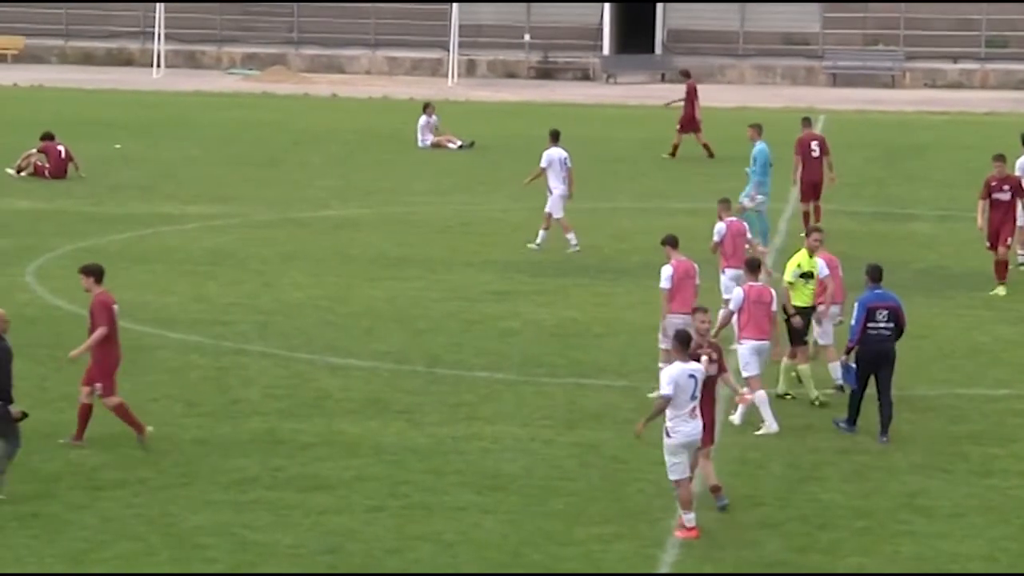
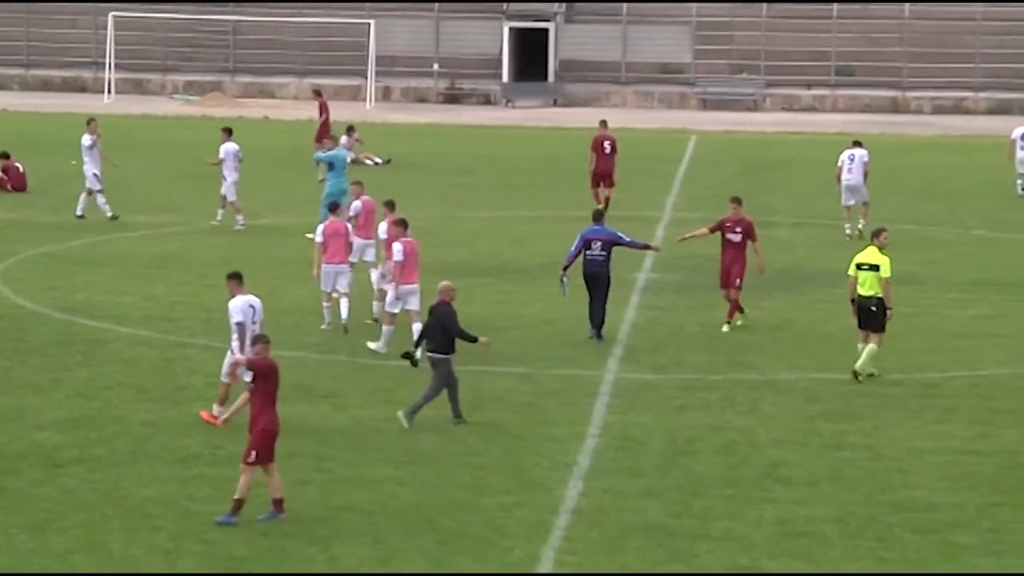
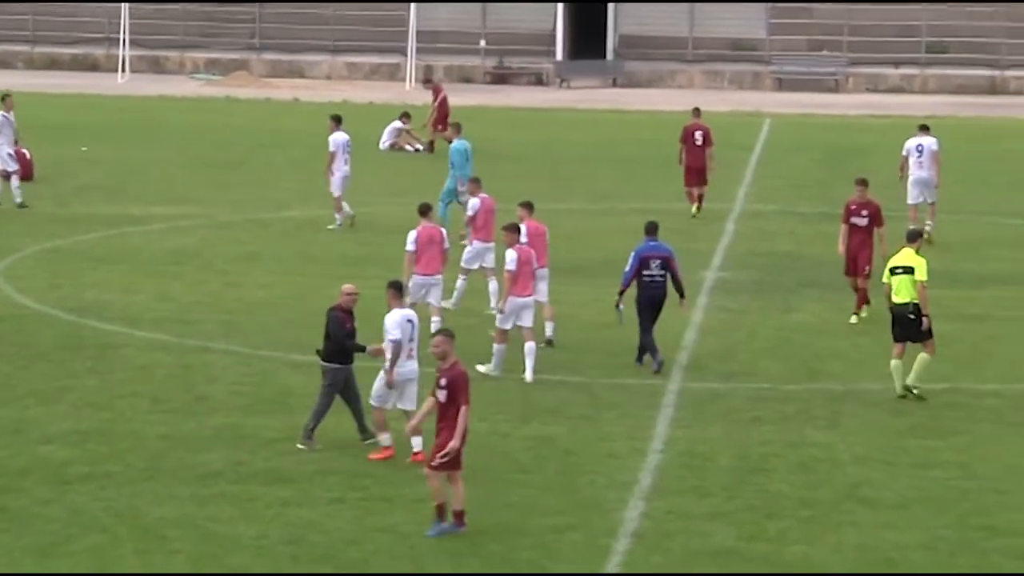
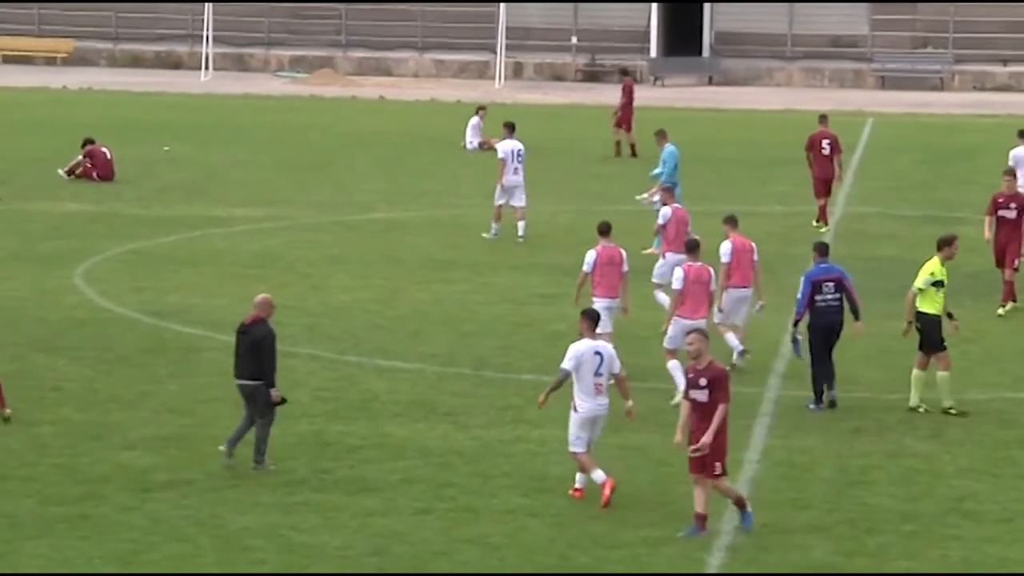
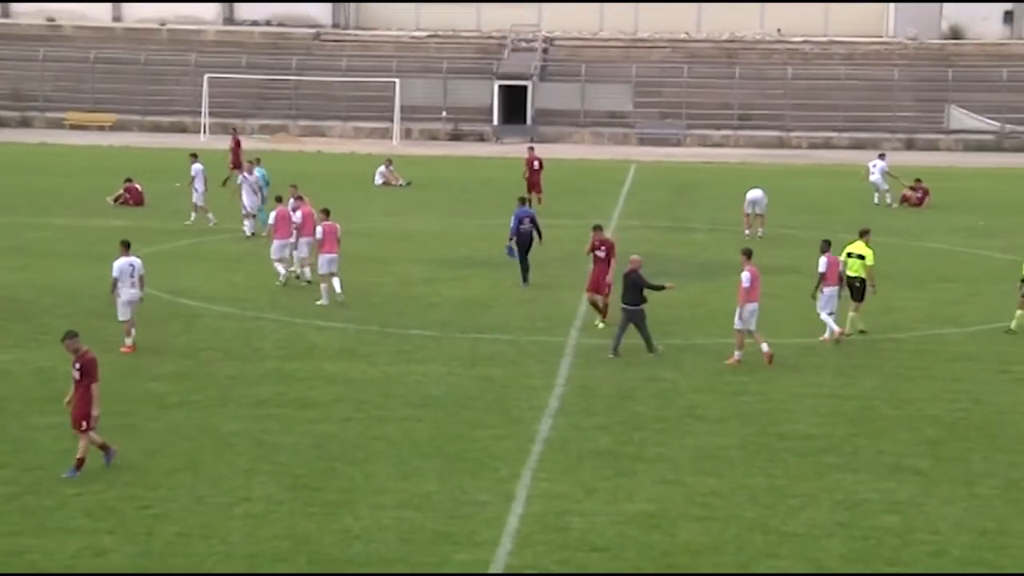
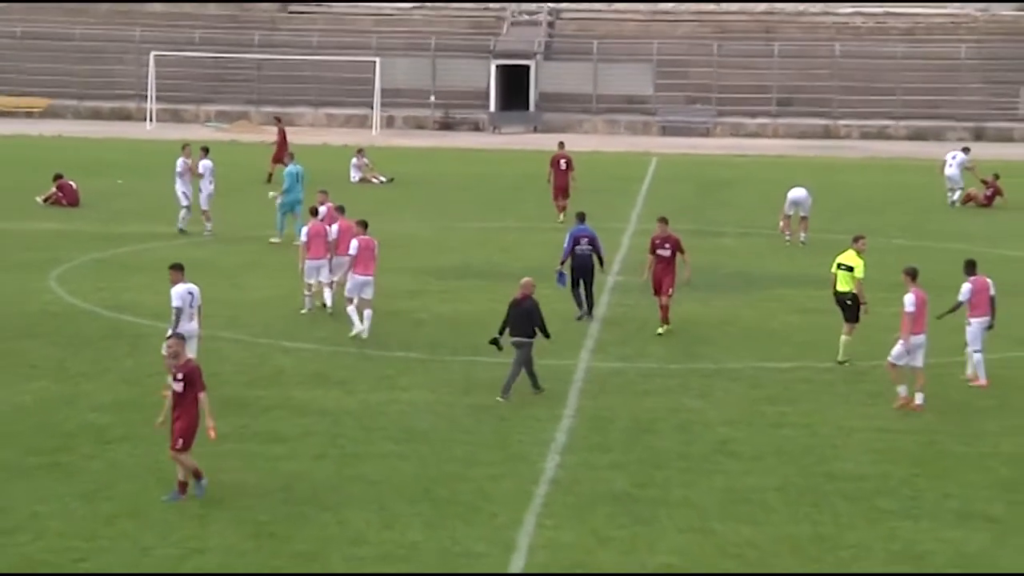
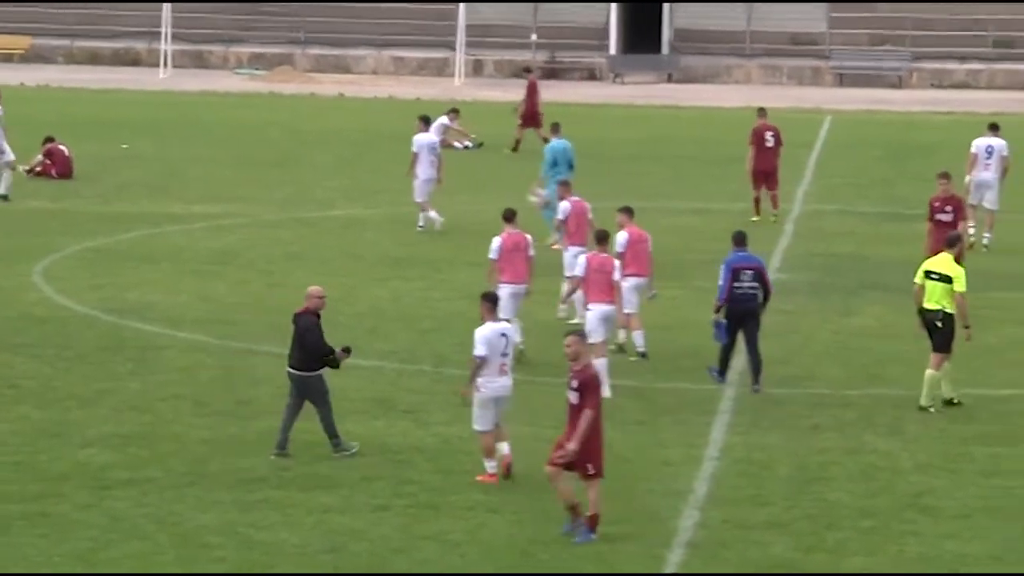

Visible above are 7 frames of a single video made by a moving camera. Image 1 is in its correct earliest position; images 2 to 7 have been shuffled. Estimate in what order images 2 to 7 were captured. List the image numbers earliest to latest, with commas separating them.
4, 7, 3, 2, 6, 5
